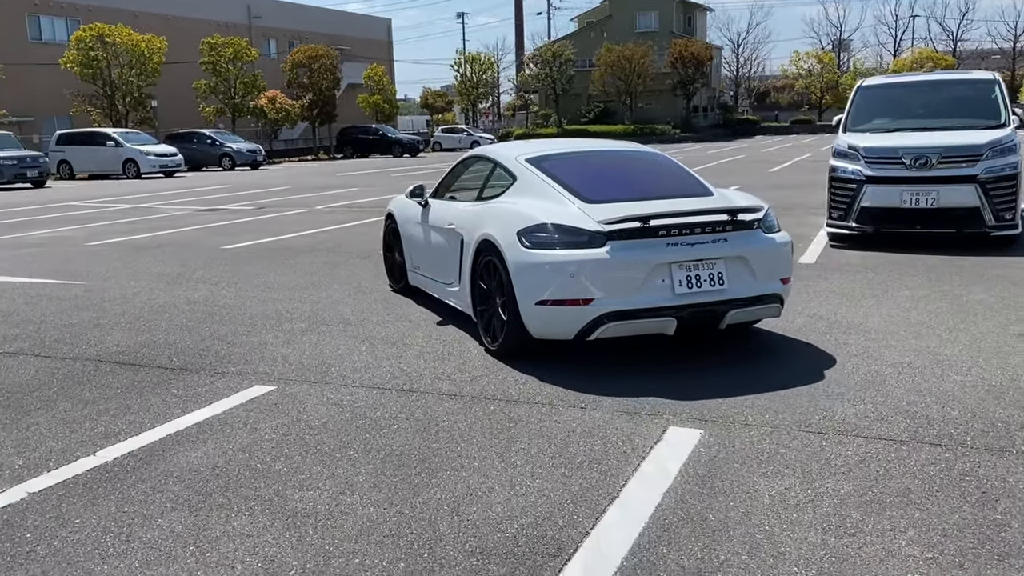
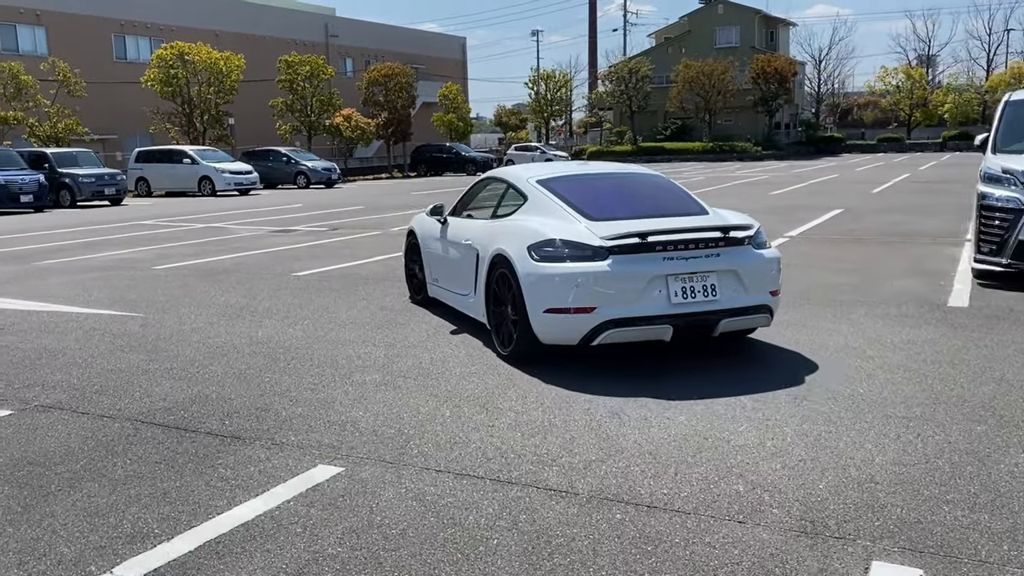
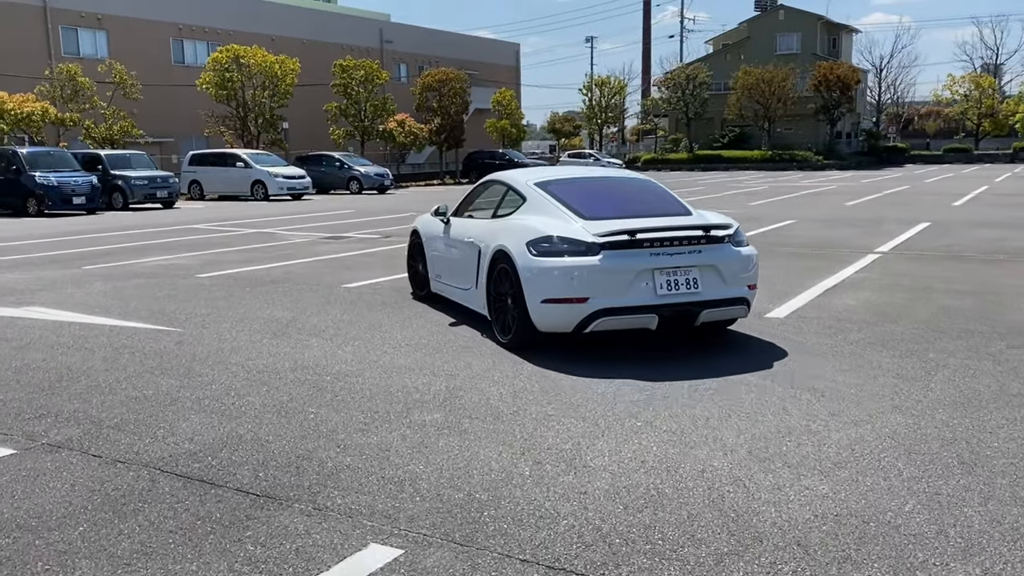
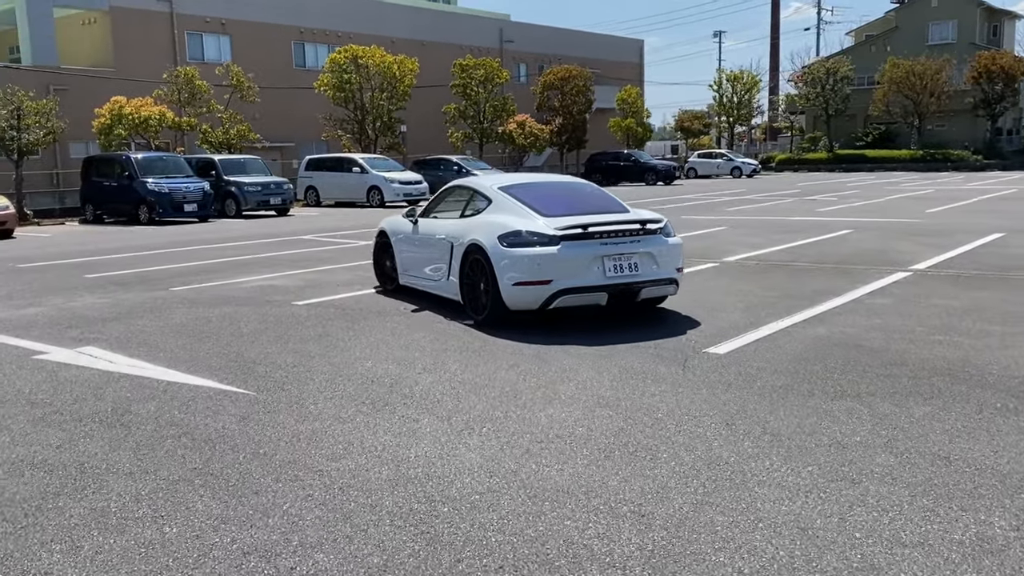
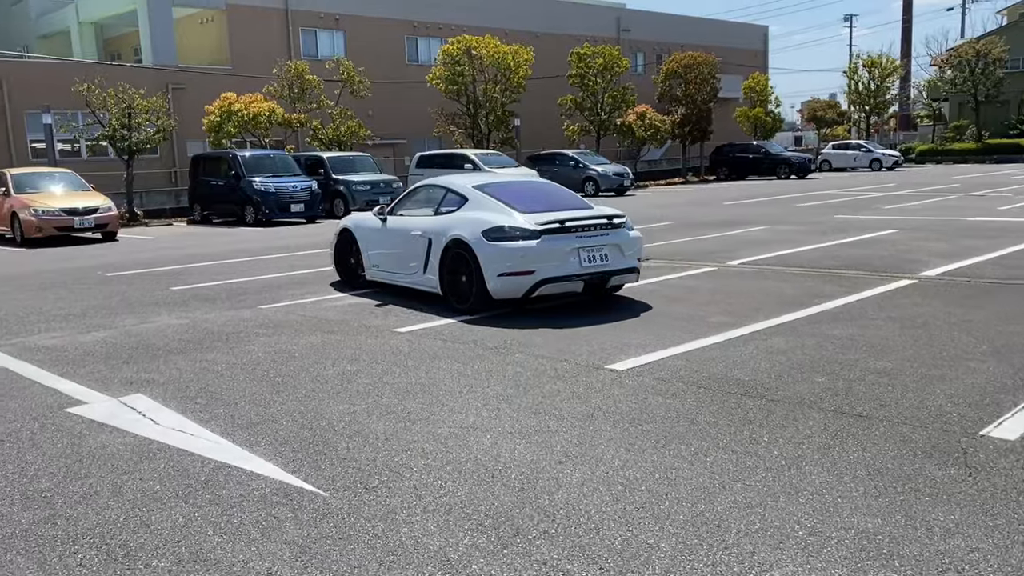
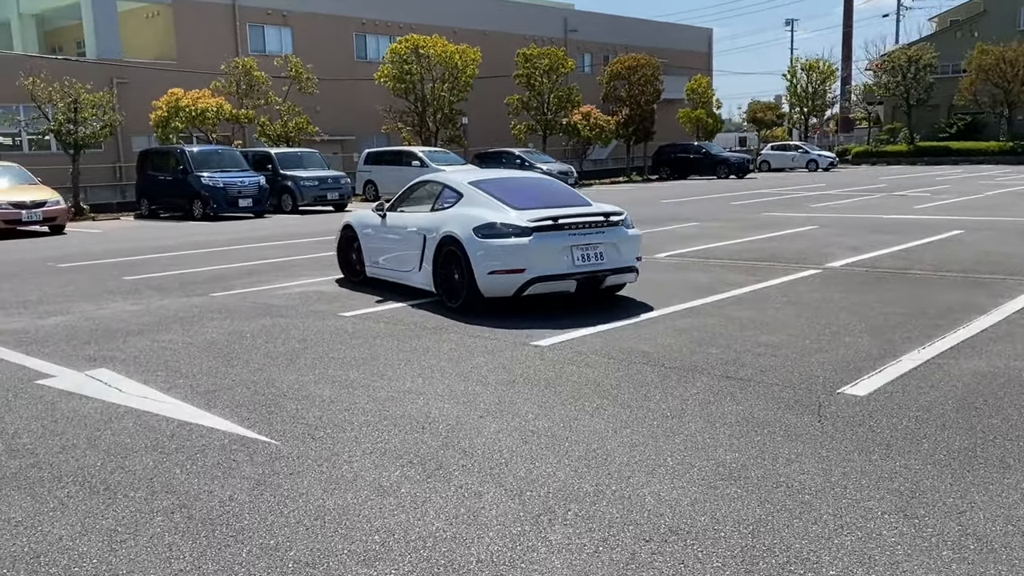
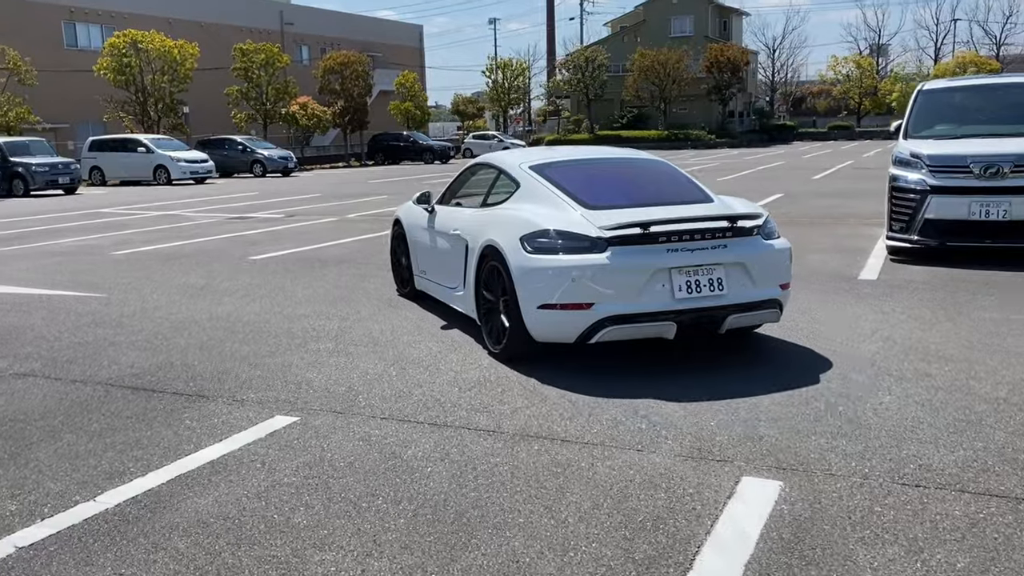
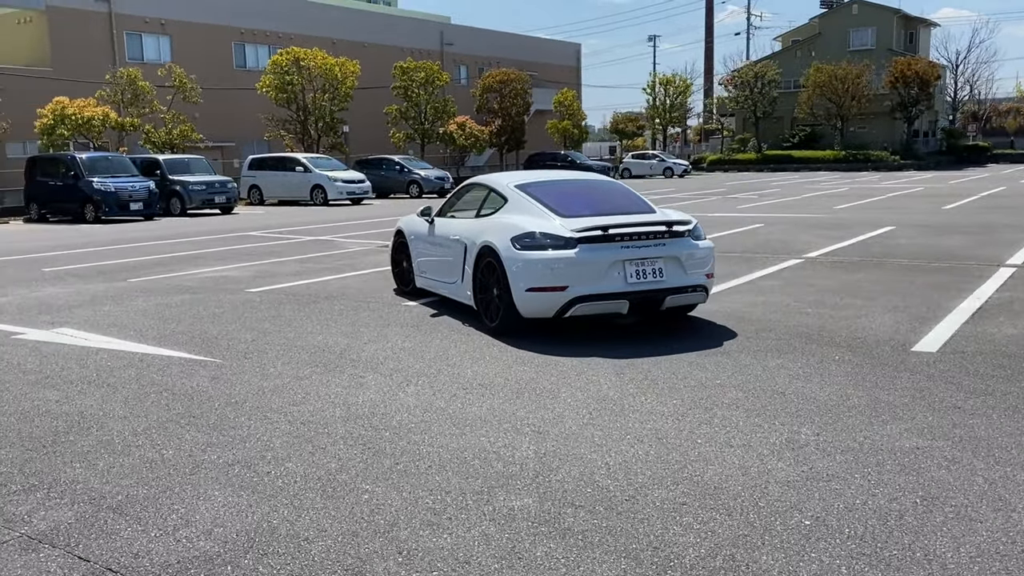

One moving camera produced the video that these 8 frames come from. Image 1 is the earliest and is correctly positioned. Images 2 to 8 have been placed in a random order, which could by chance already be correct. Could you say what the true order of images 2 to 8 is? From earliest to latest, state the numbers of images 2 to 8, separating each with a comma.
7, 2, 3, 8, 4, 6, 5
